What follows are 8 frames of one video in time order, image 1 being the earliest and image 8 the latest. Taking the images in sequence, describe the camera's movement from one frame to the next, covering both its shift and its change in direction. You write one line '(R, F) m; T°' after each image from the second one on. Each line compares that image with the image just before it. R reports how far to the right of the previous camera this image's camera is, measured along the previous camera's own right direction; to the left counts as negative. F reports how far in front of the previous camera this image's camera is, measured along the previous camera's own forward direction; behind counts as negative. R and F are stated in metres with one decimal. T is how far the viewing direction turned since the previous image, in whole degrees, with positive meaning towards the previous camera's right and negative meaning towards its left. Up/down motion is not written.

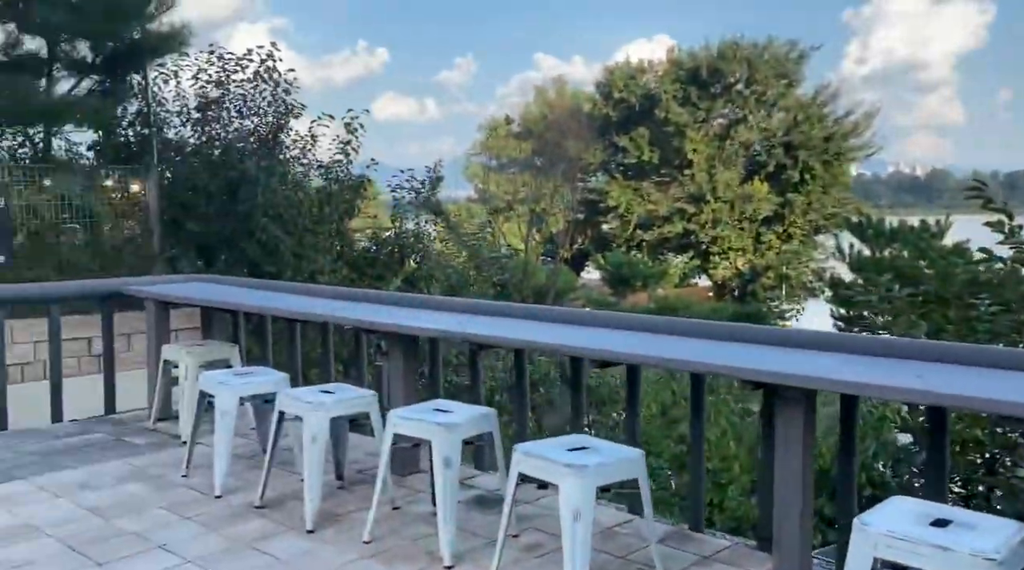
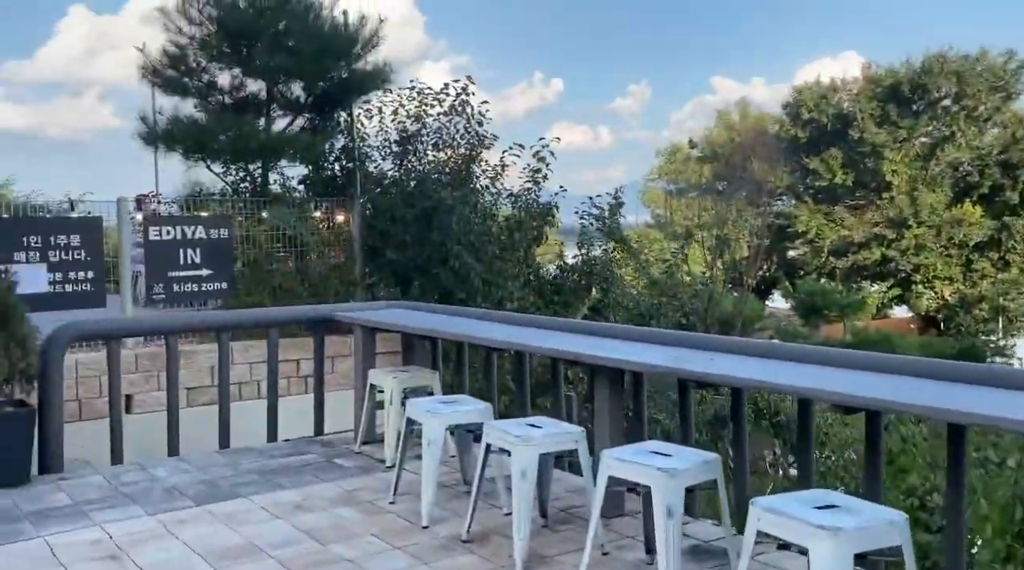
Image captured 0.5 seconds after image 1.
(-0.1, +0.1) m; -11°
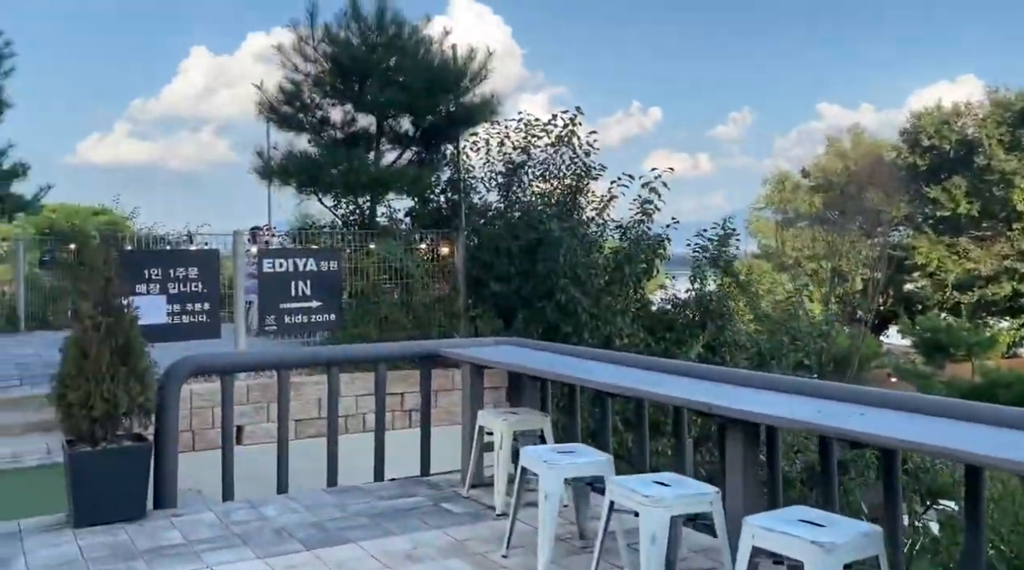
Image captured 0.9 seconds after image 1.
(-0.1, +0.2) m; -6°
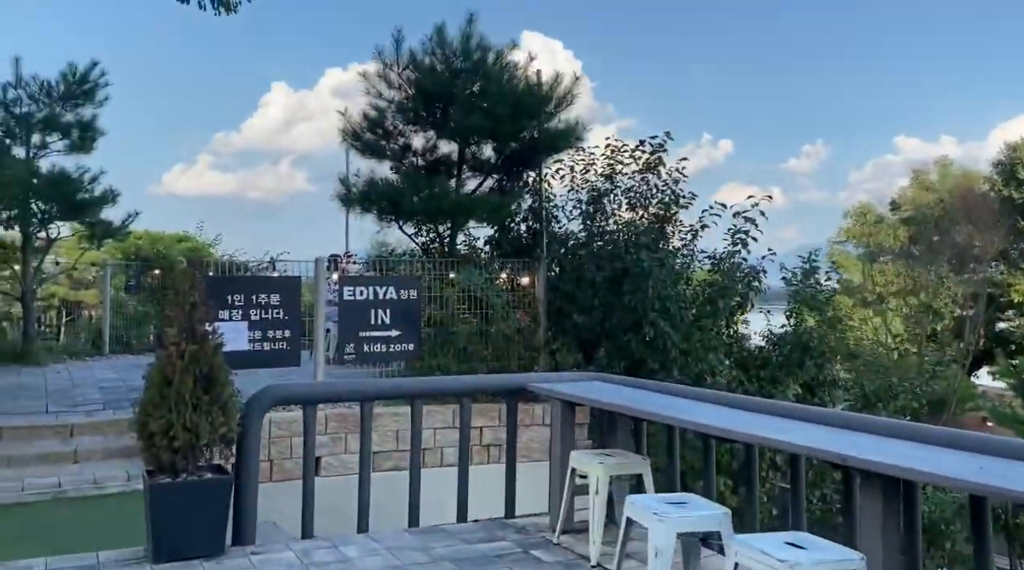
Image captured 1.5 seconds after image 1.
(-0.1, +0.2) m; -4°
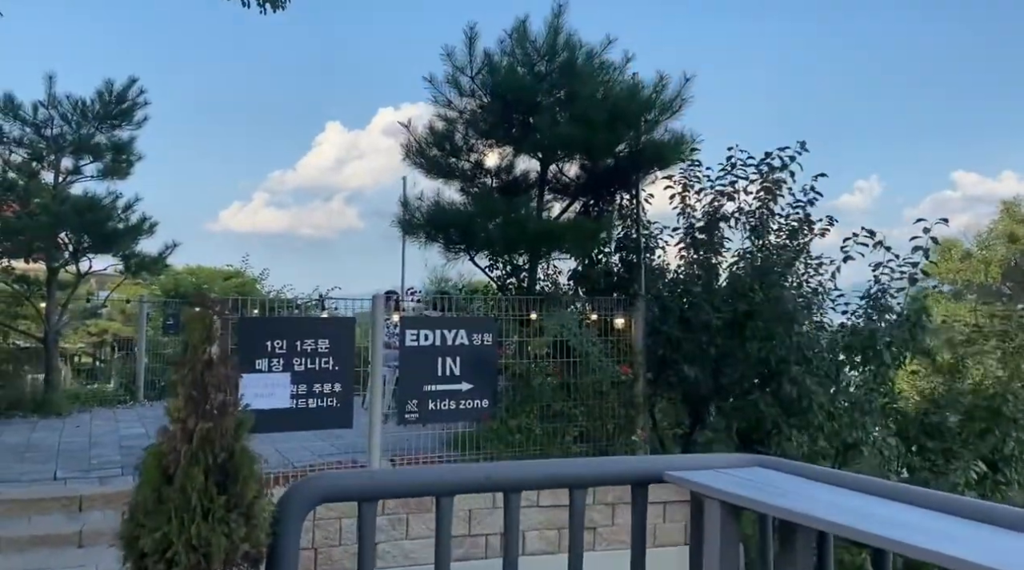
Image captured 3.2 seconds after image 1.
(-0.3, +1.4) m; -3°
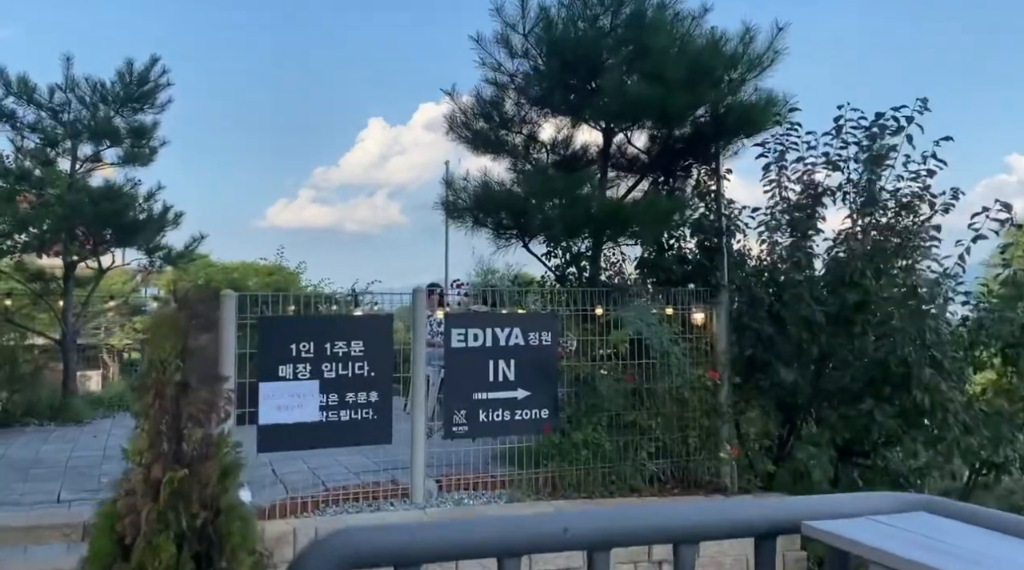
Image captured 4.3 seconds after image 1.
(-0.1, +0.9) m; -3°
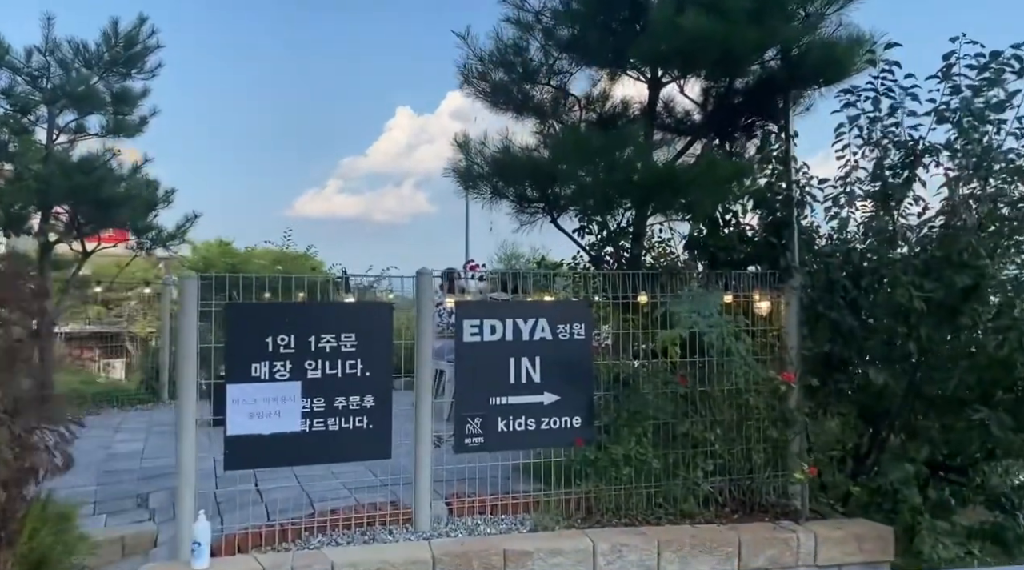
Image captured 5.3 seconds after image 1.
(0.0, +1.0) m; -2°
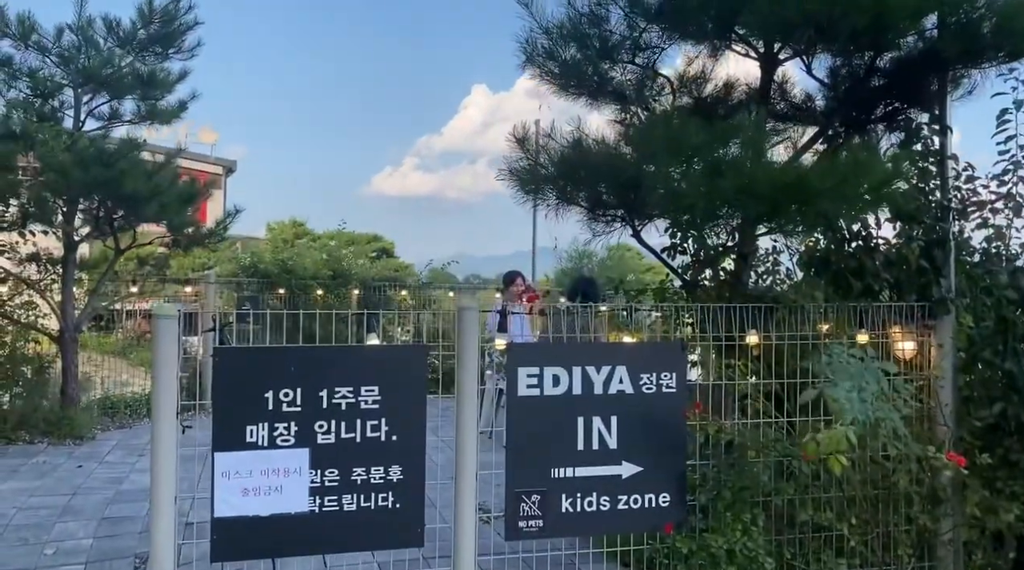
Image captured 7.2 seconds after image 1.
(0.0, +1.0) m; -5°
